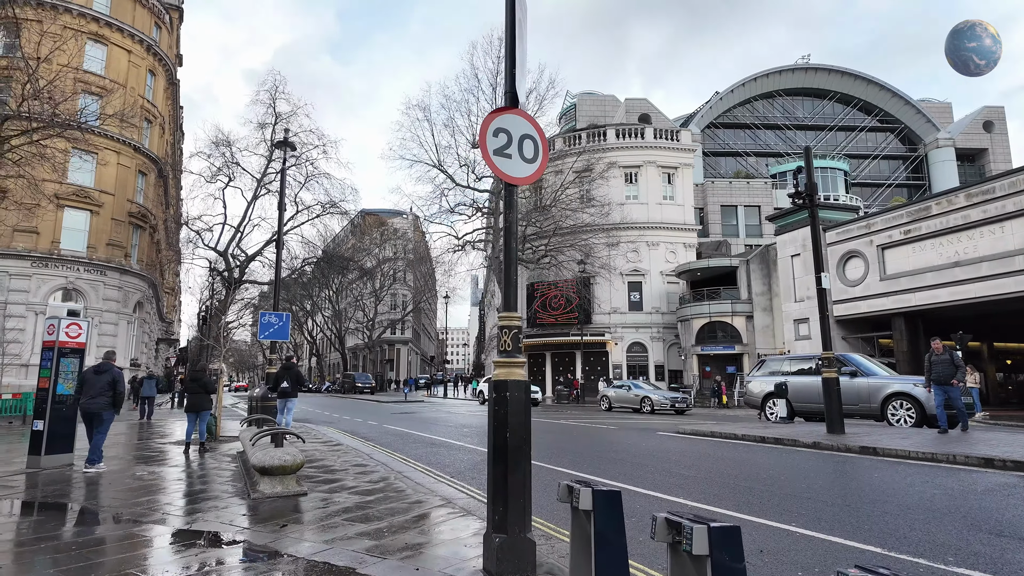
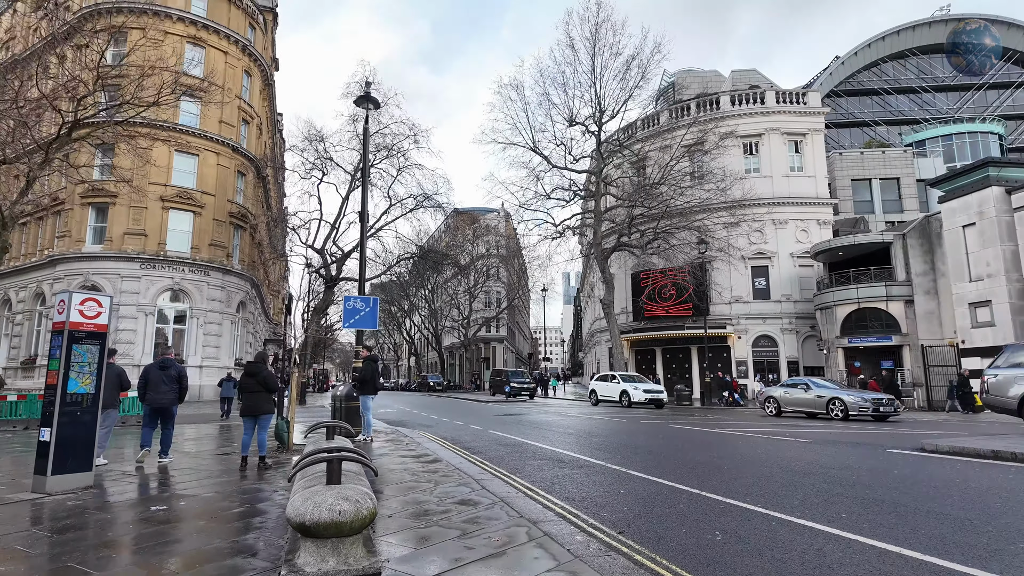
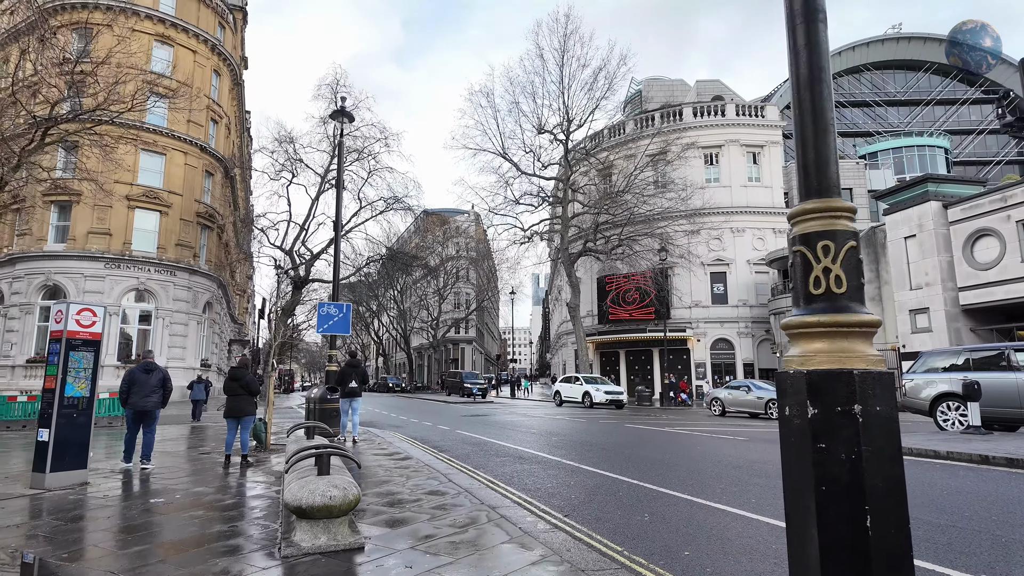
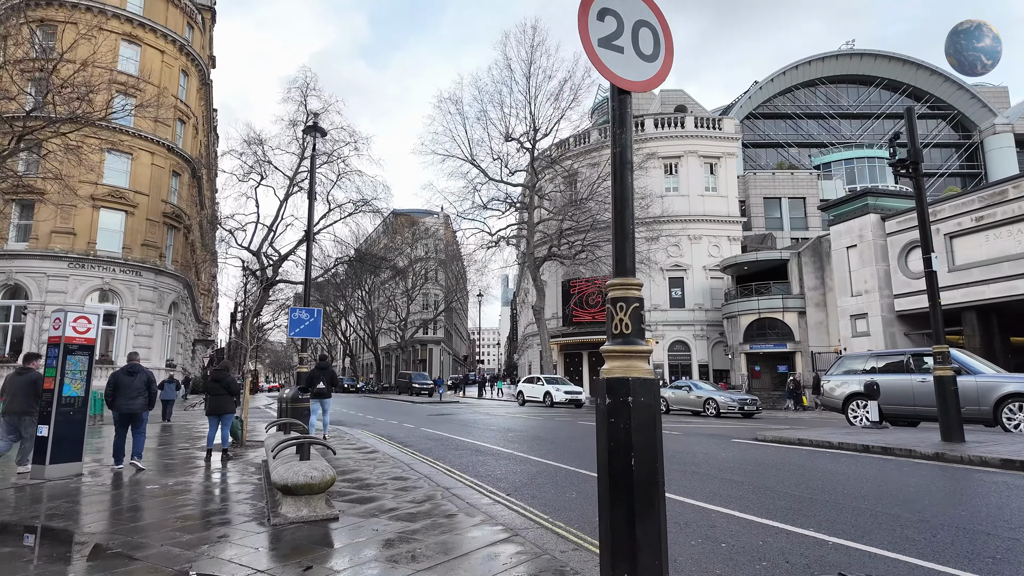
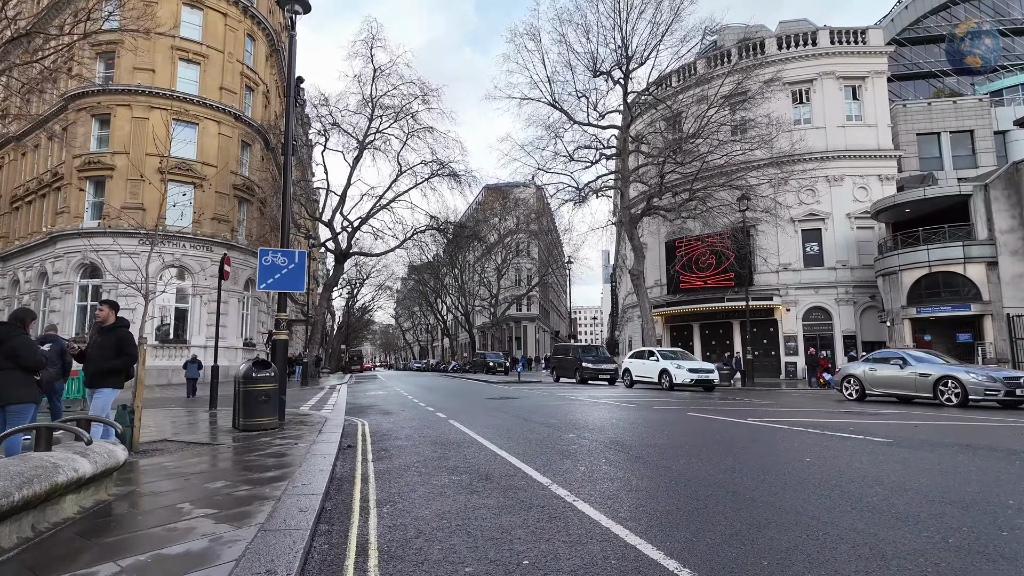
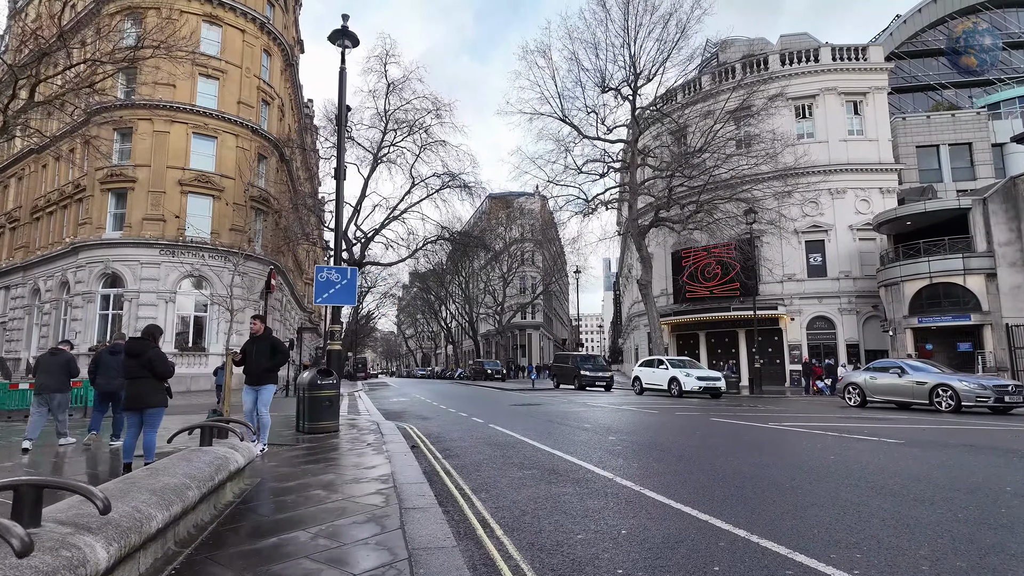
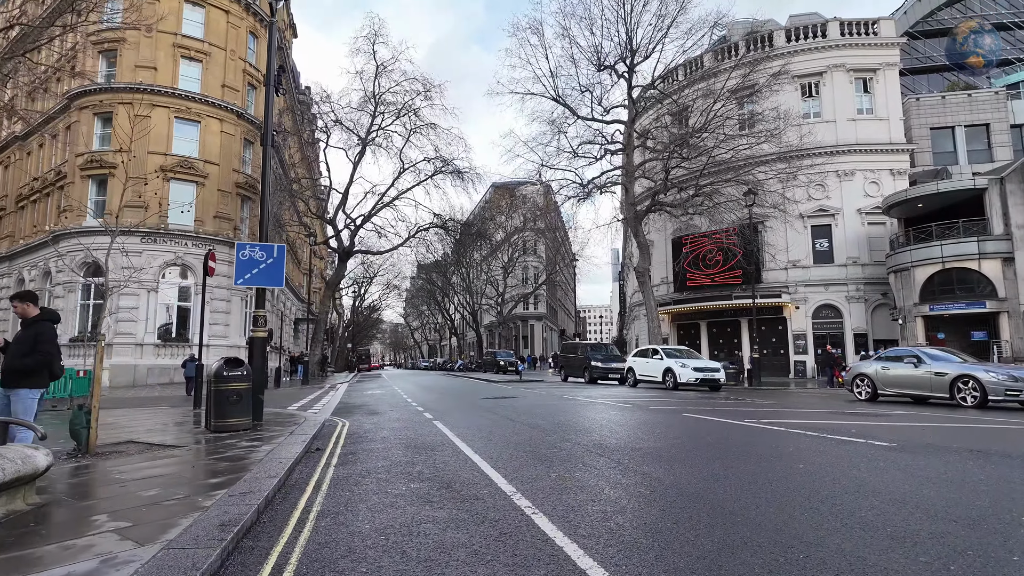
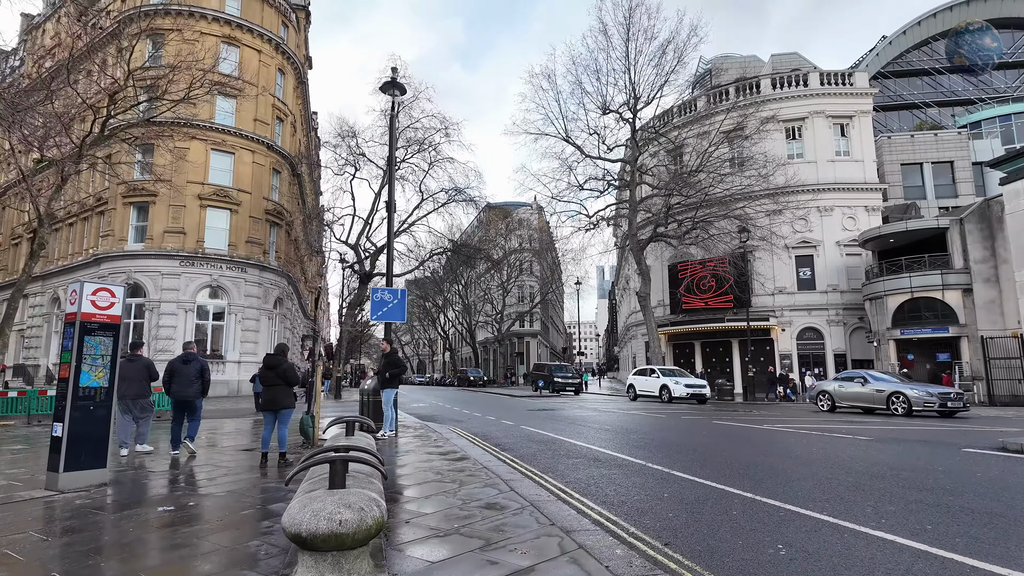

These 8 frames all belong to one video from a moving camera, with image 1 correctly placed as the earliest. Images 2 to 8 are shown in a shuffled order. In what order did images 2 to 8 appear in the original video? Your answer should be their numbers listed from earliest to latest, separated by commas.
4, 3, 2, 8, 6, 5, 7
